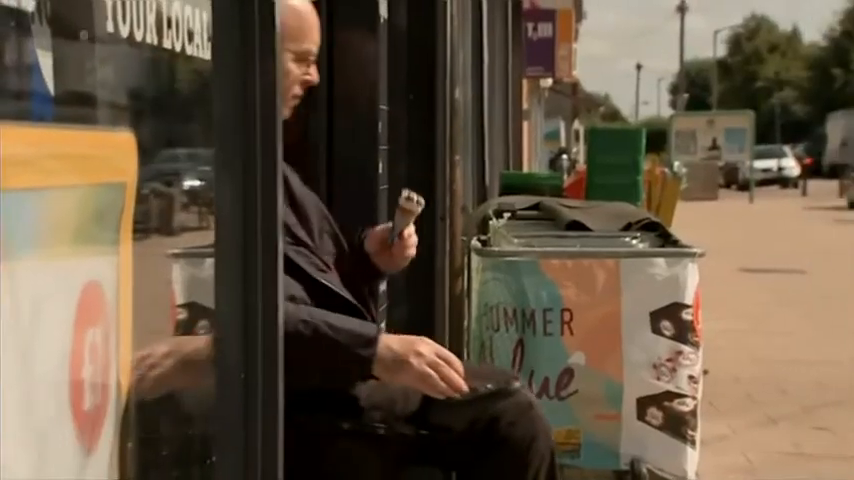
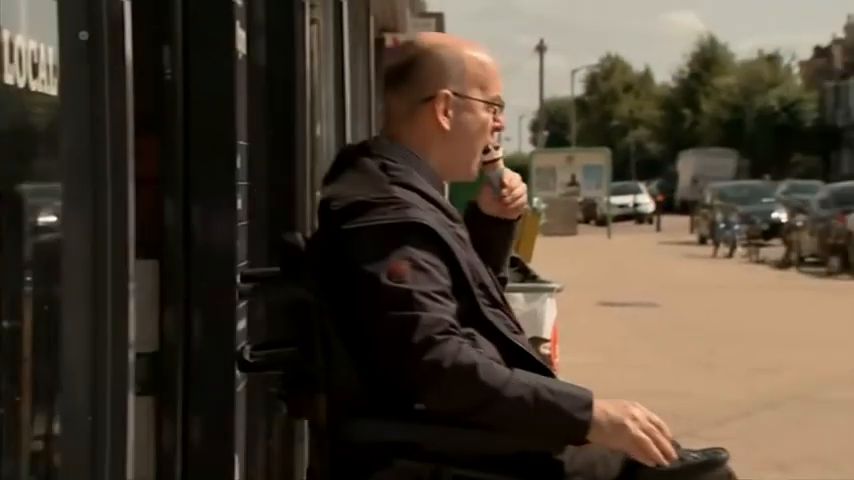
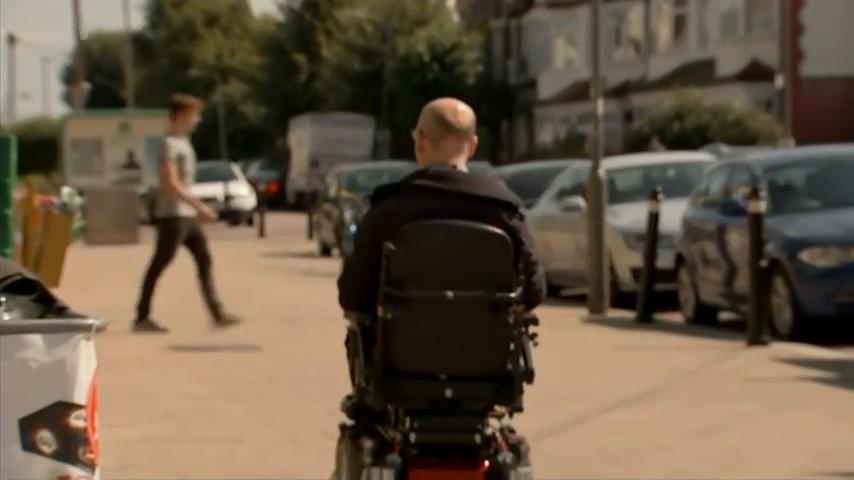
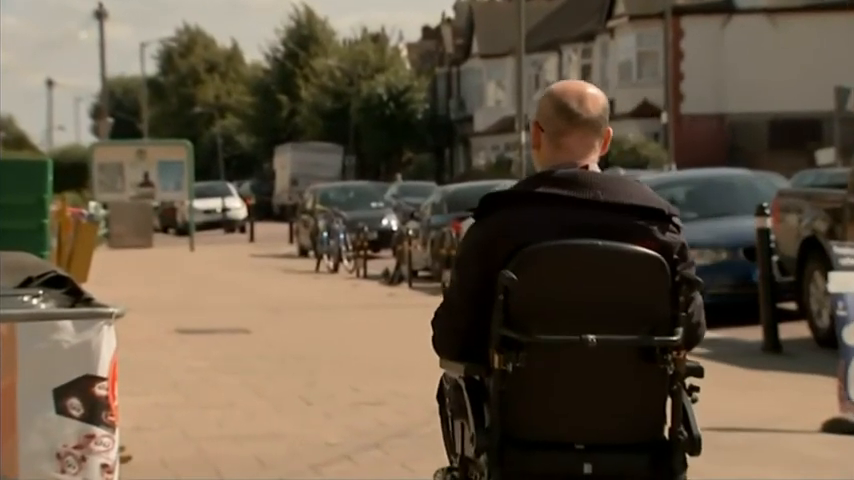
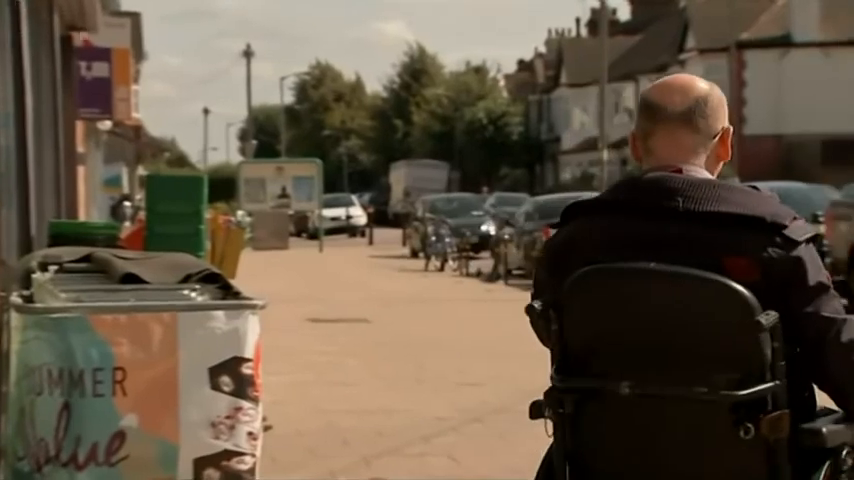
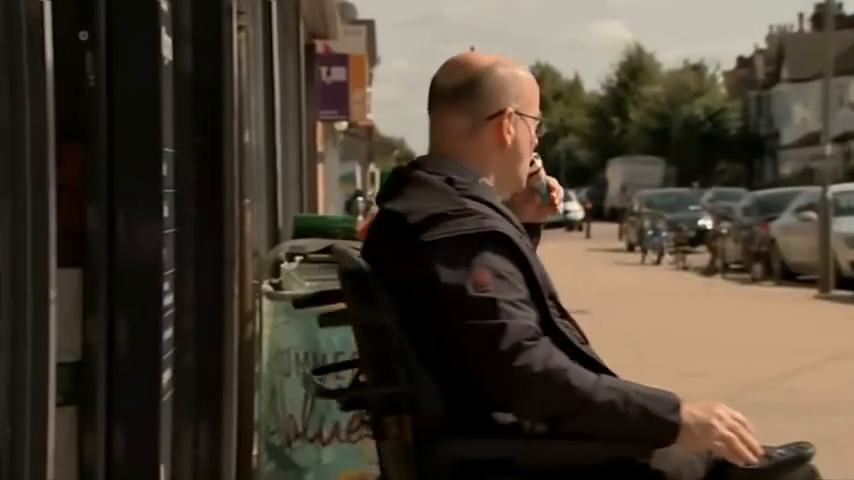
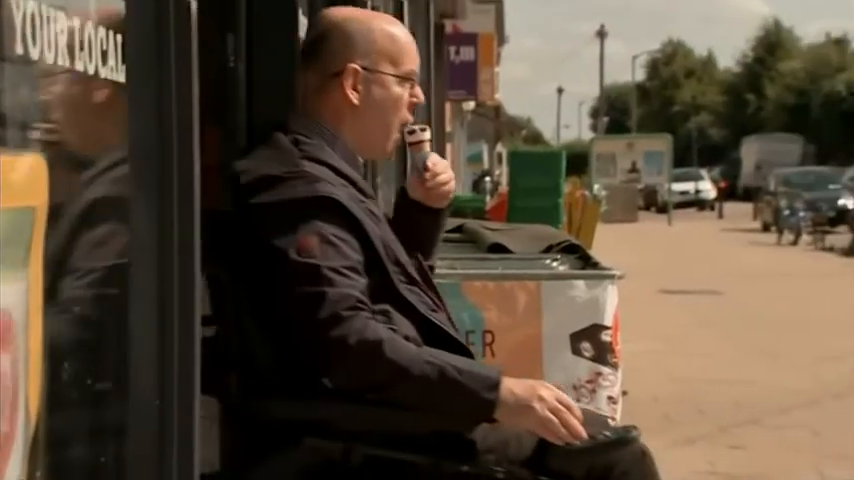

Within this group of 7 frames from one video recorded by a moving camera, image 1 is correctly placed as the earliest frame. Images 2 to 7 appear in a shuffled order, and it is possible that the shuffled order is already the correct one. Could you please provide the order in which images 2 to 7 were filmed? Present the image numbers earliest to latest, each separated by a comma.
7, 2, 6, 5, 4, 3
